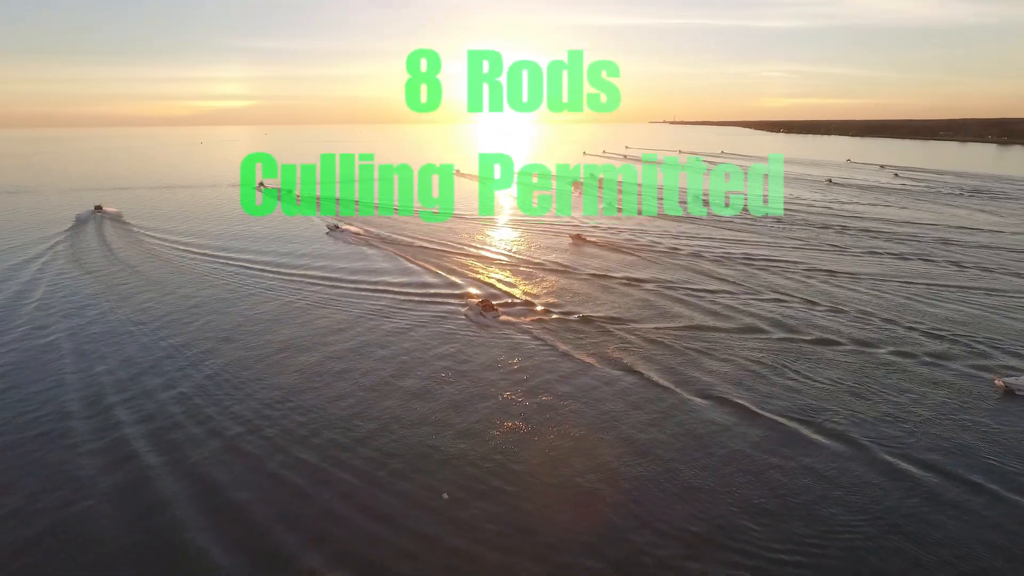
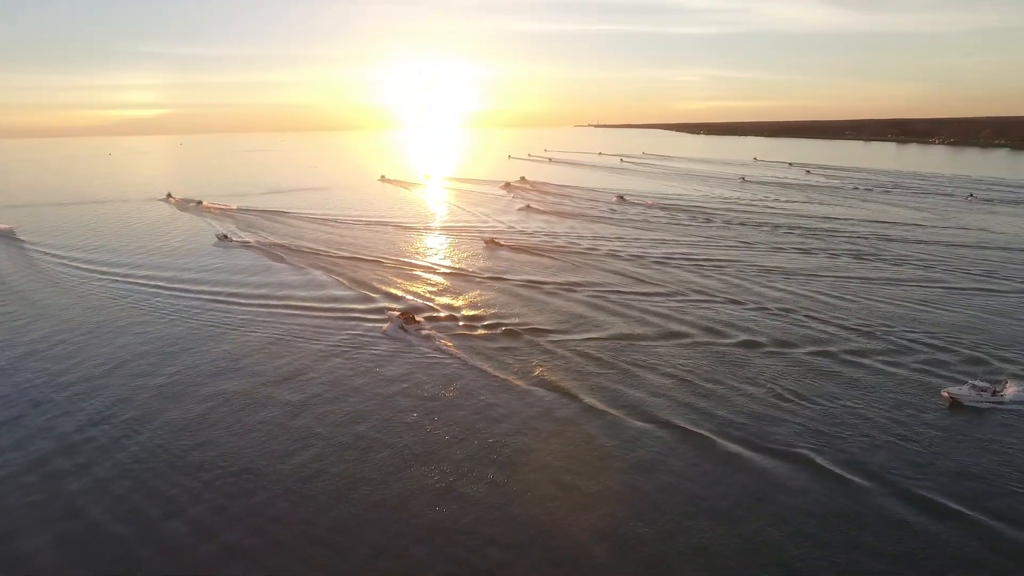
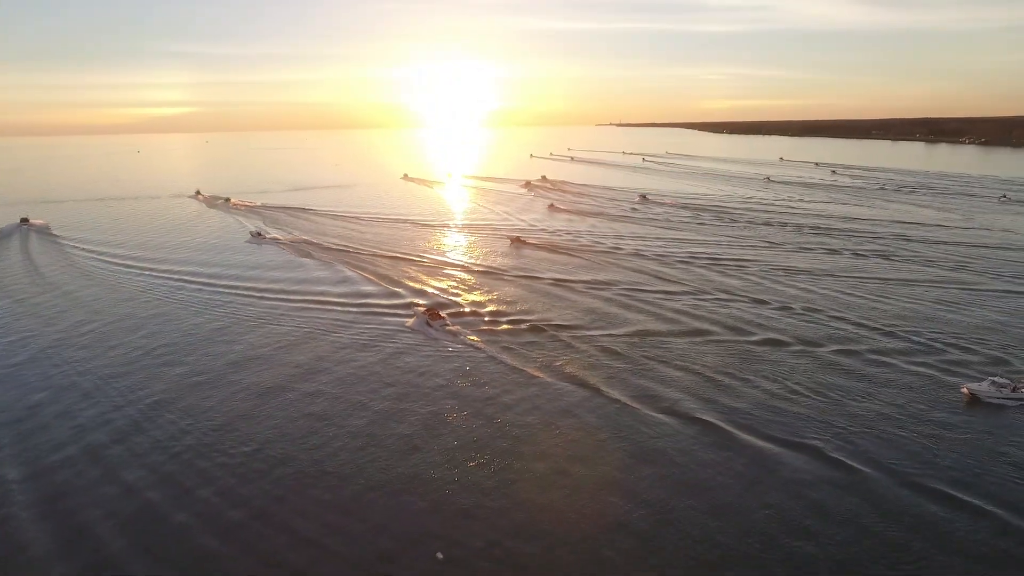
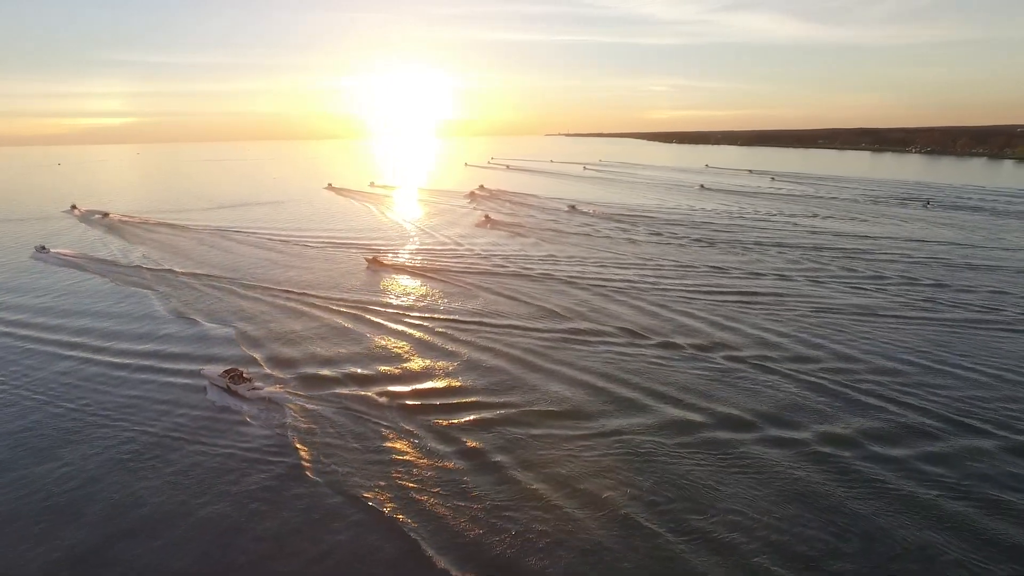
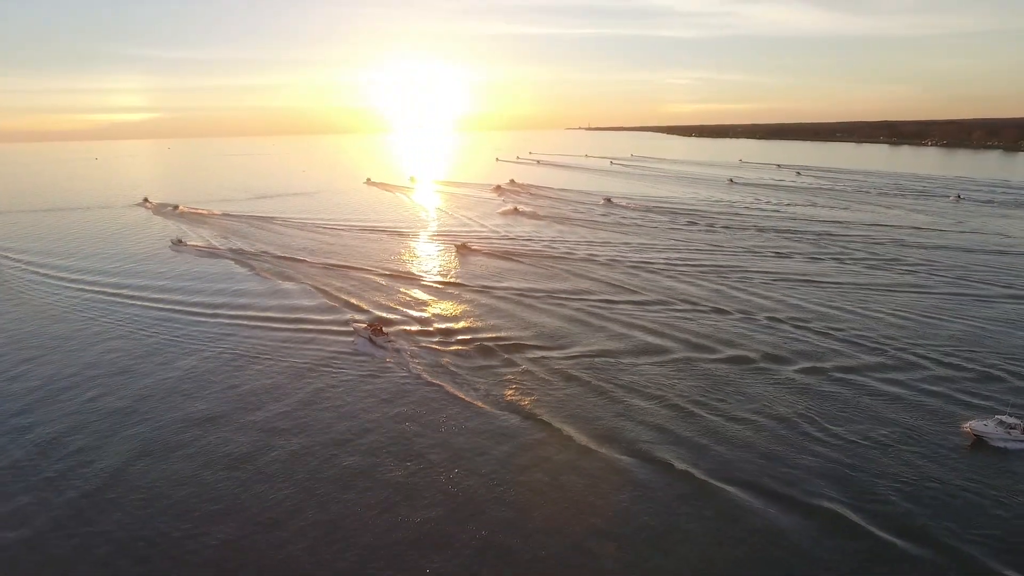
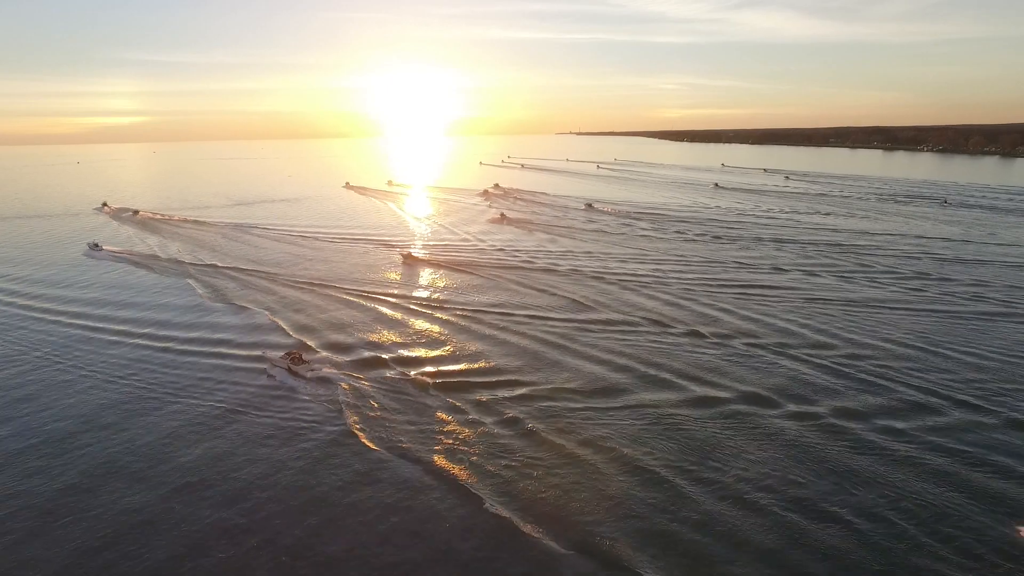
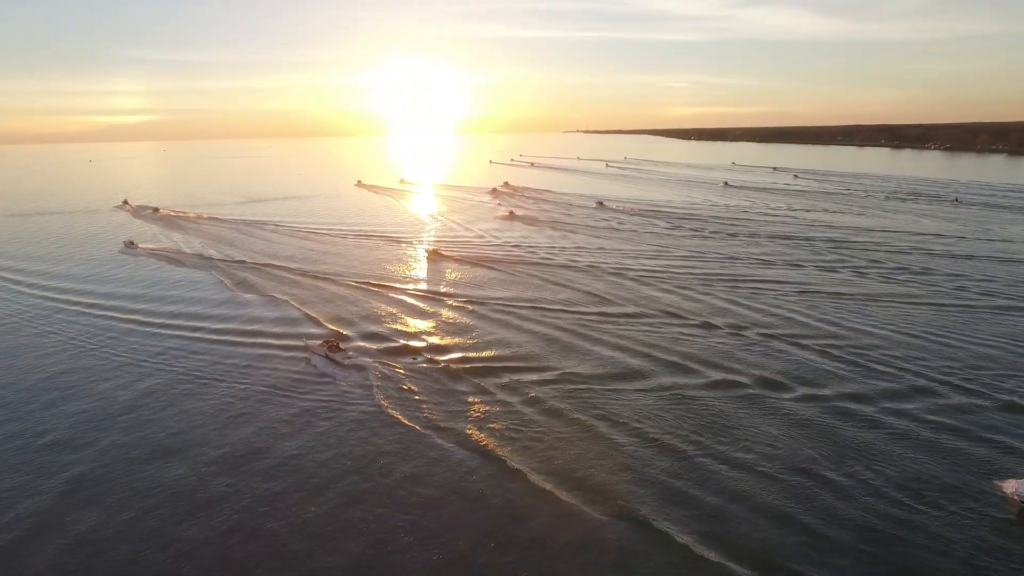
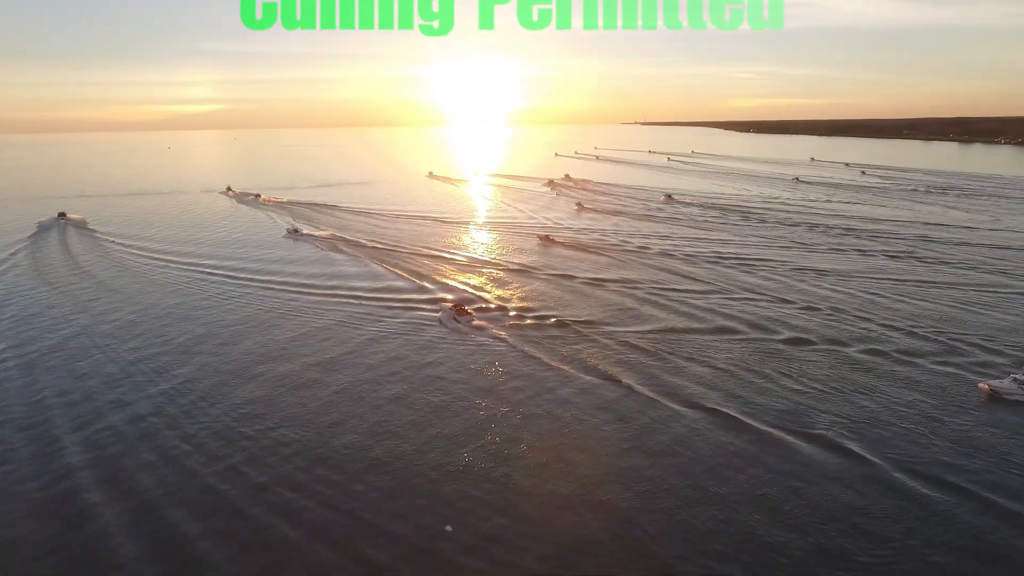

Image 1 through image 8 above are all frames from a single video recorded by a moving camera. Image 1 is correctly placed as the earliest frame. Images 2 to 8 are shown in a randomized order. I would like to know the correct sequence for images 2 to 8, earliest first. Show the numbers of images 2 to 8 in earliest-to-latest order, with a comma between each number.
8, 3, 2, 5, 7, 6, 4
